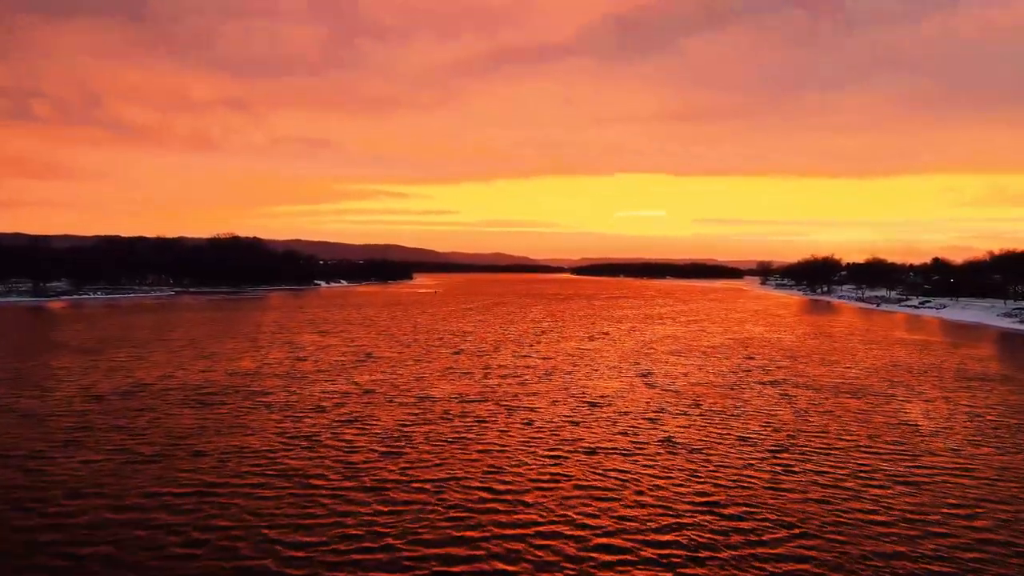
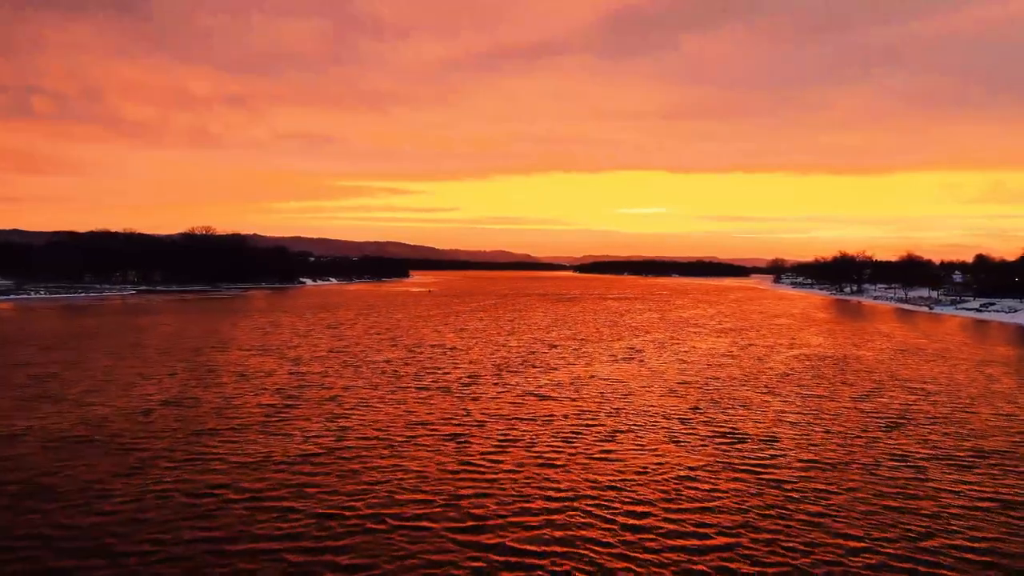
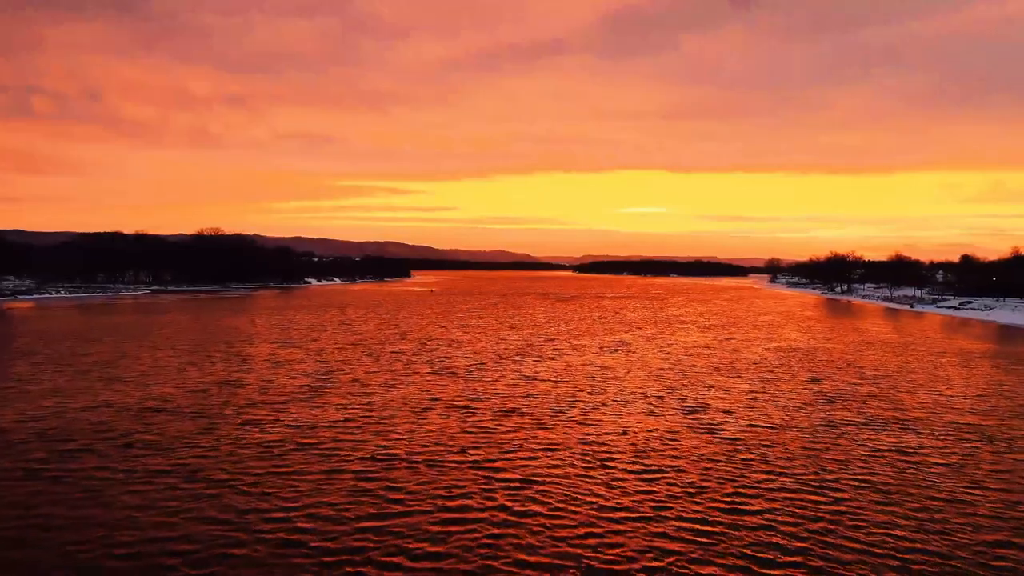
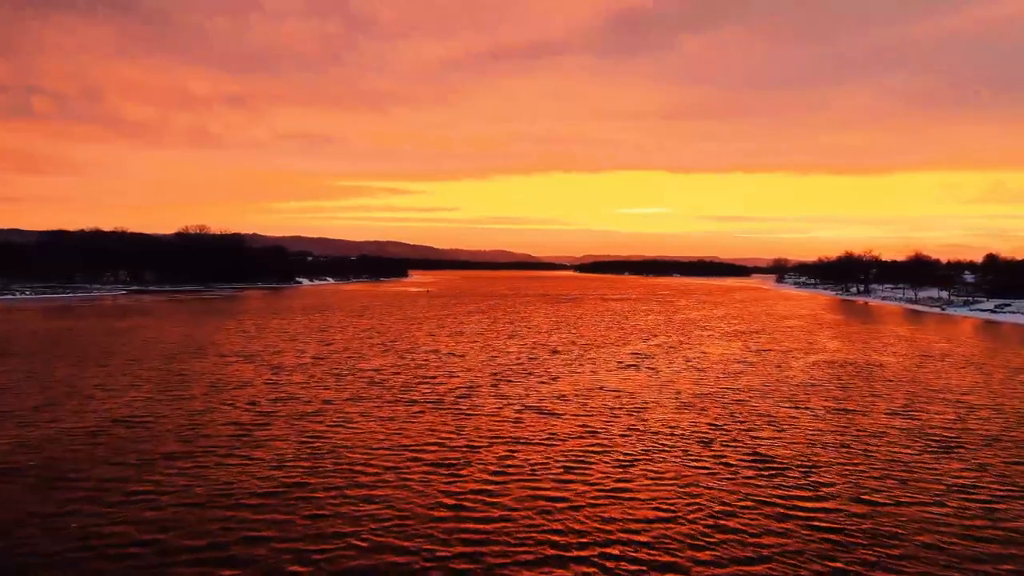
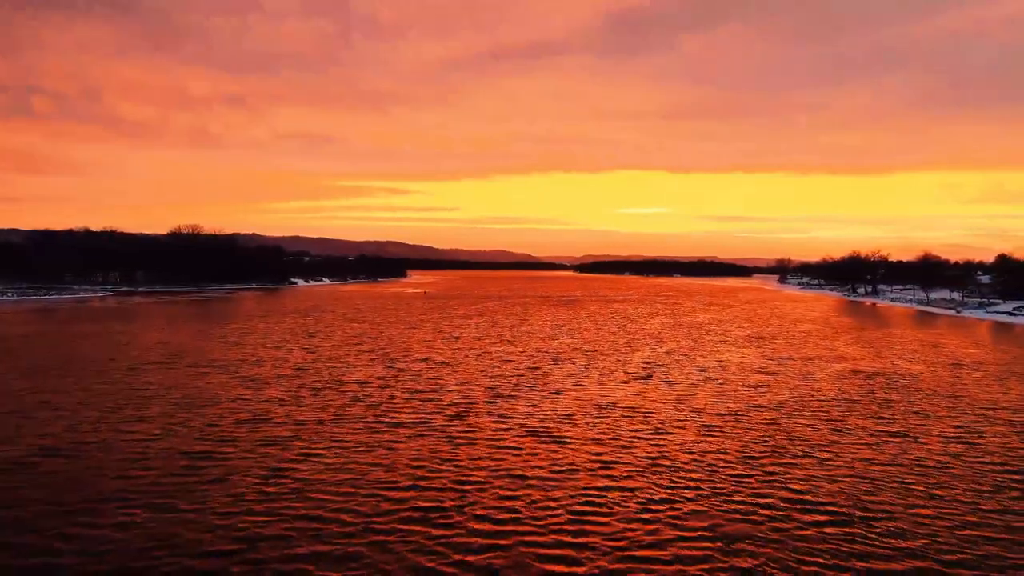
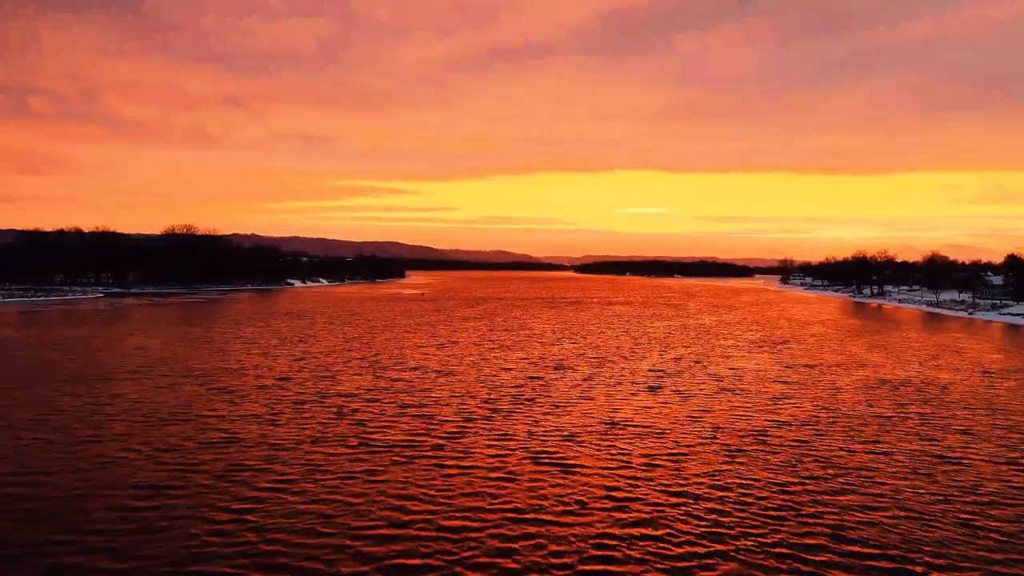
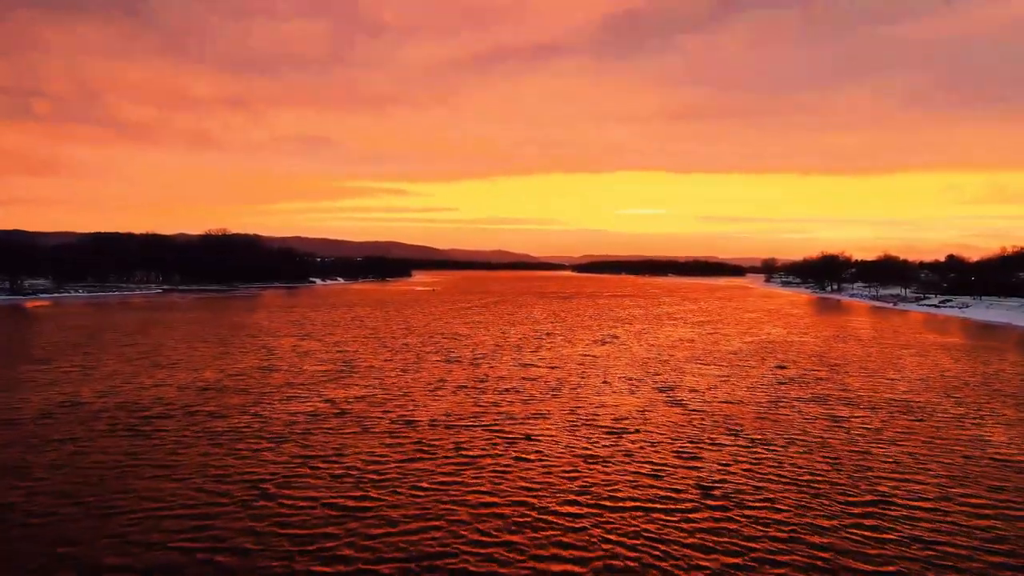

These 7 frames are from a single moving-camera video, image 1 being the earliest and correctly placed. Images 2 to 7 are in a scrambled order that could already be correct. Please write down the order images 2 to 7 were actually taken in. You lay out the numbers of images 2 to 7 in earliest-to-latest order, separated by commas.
7, 3, 2, 4, 5, 6
